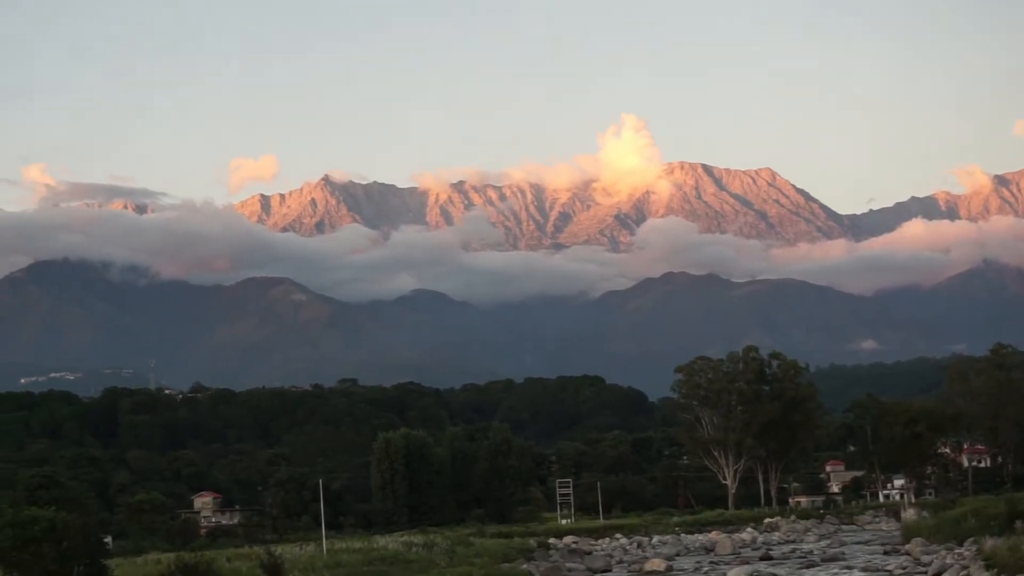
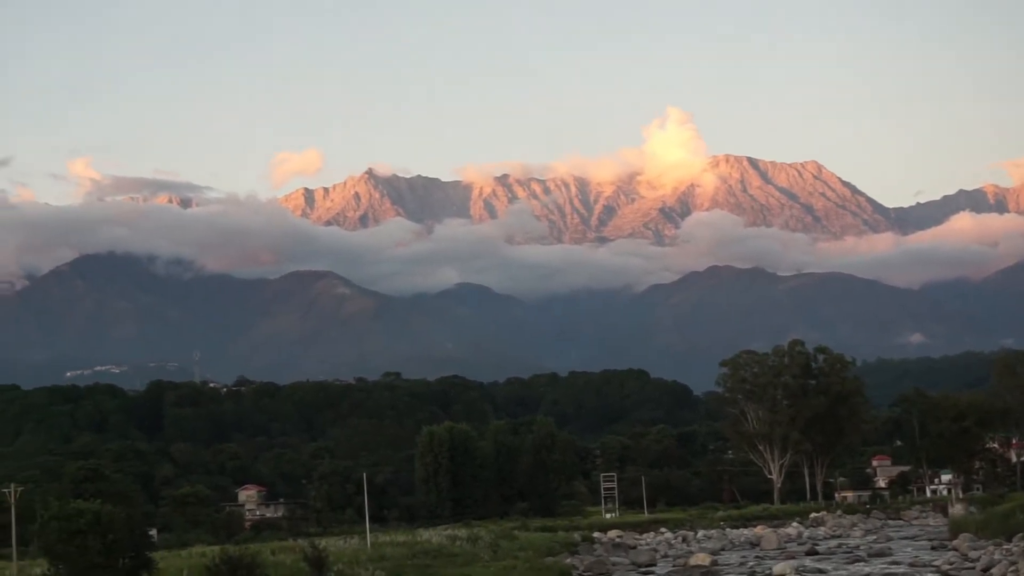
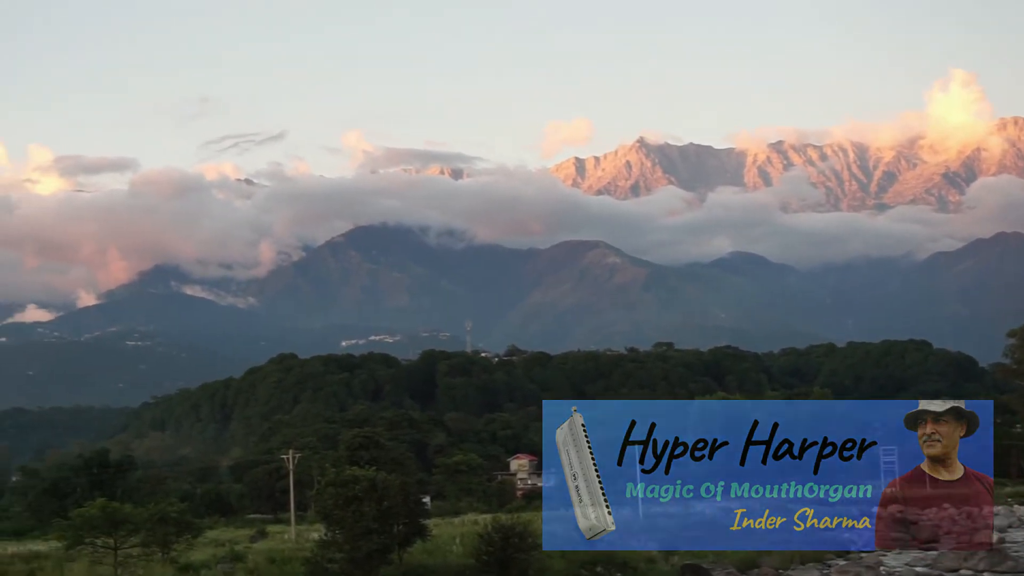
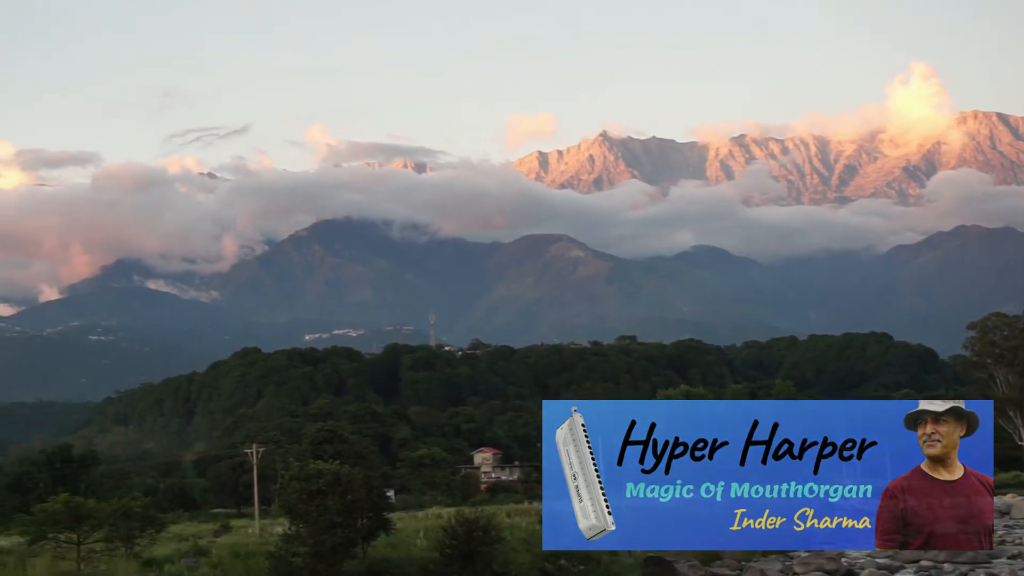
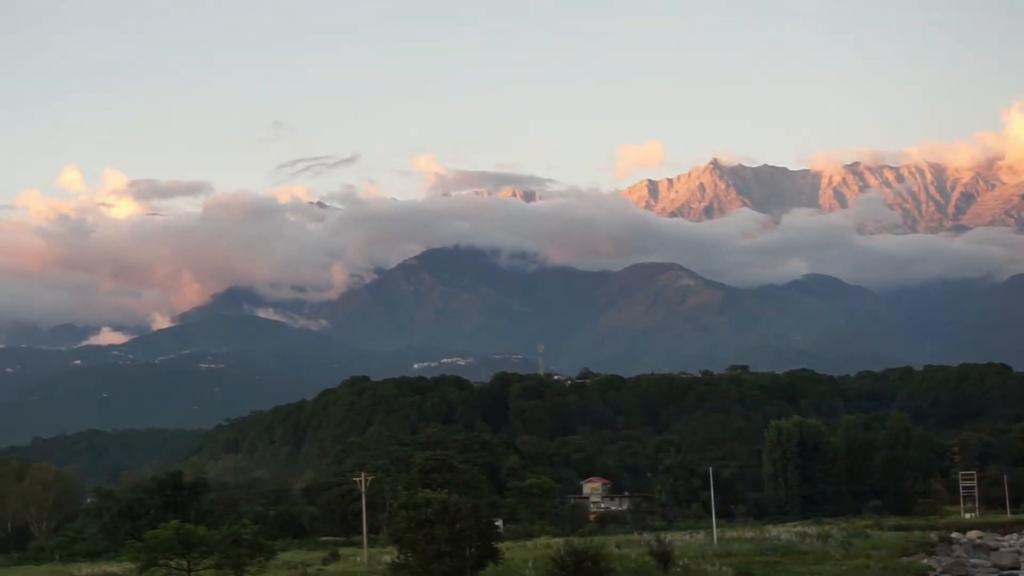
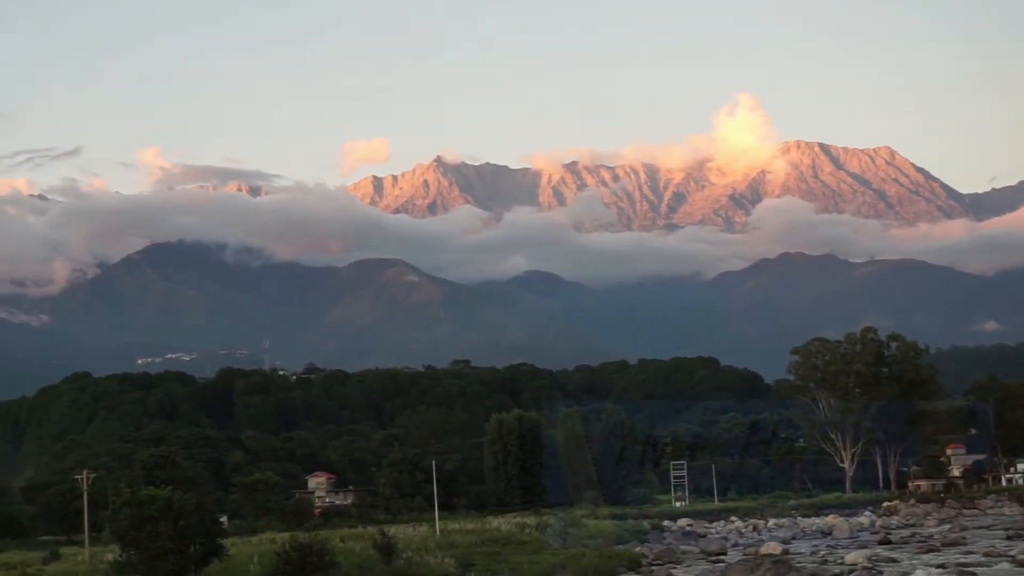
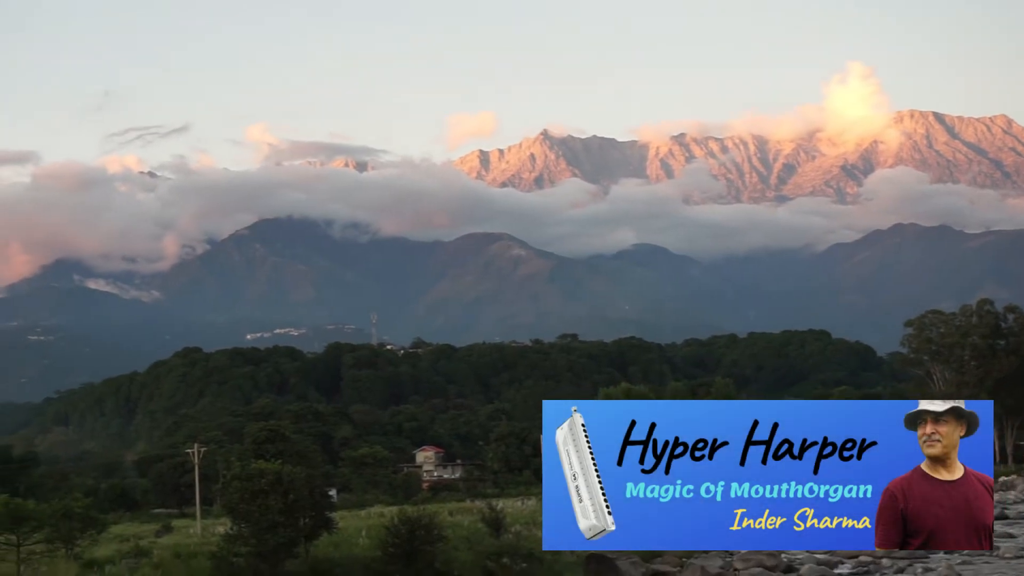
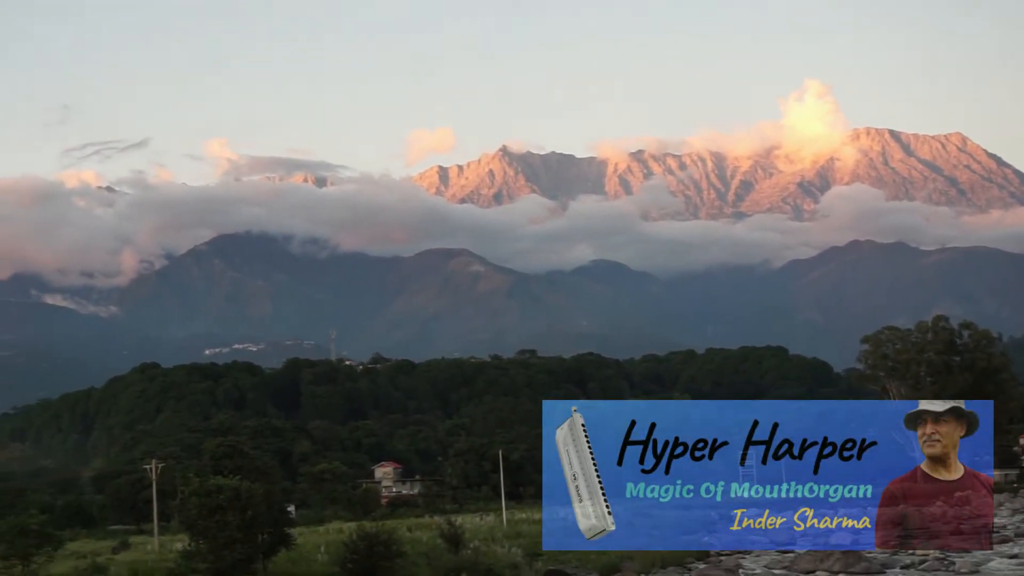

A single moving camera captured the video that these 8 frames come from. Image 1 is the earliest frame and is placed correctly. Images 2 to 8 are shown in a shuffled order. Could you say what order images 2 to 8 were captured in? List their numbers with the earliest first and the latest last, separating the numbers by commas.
2, 6, 8, 7, 4, 3, 5
